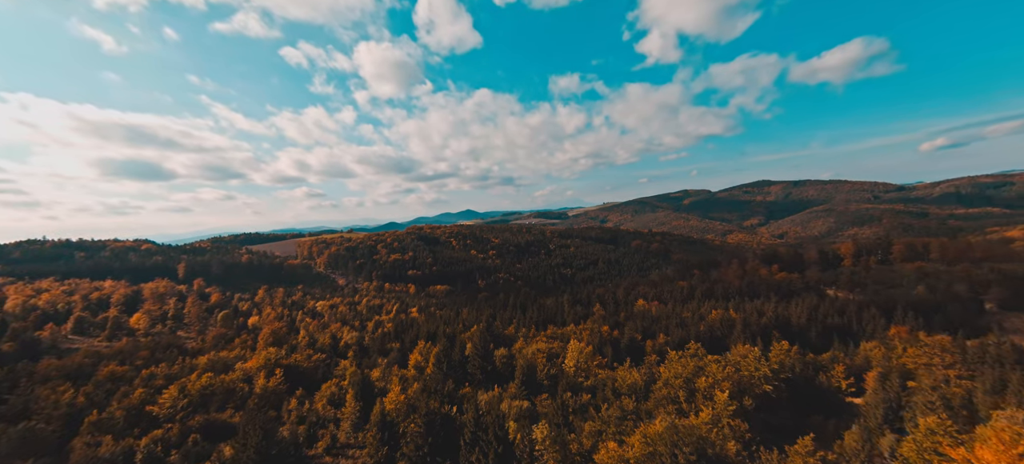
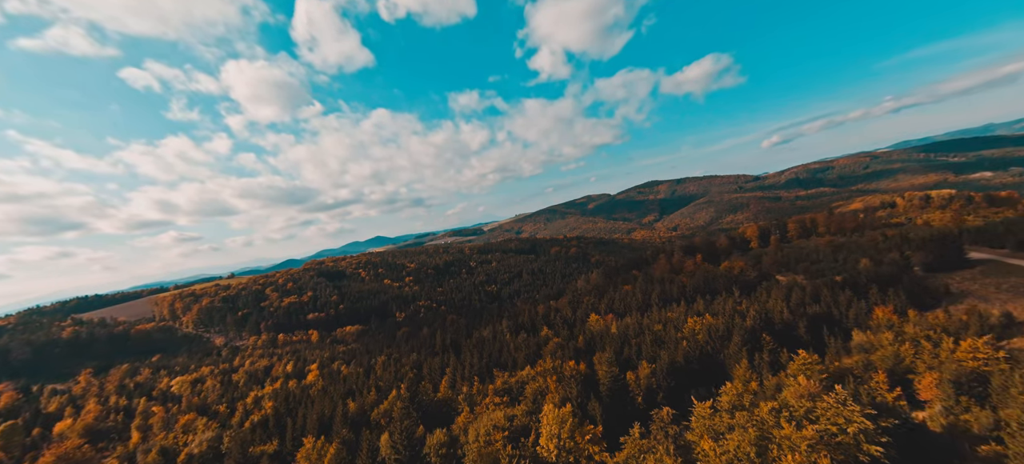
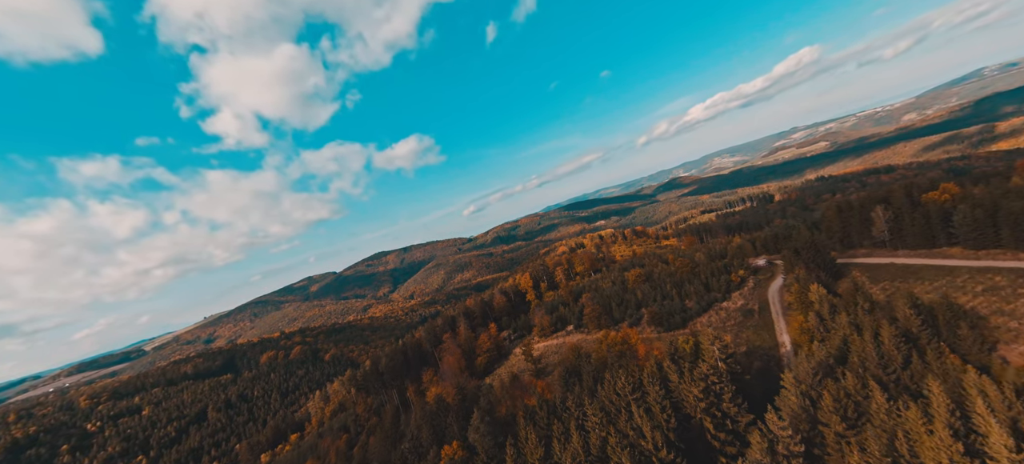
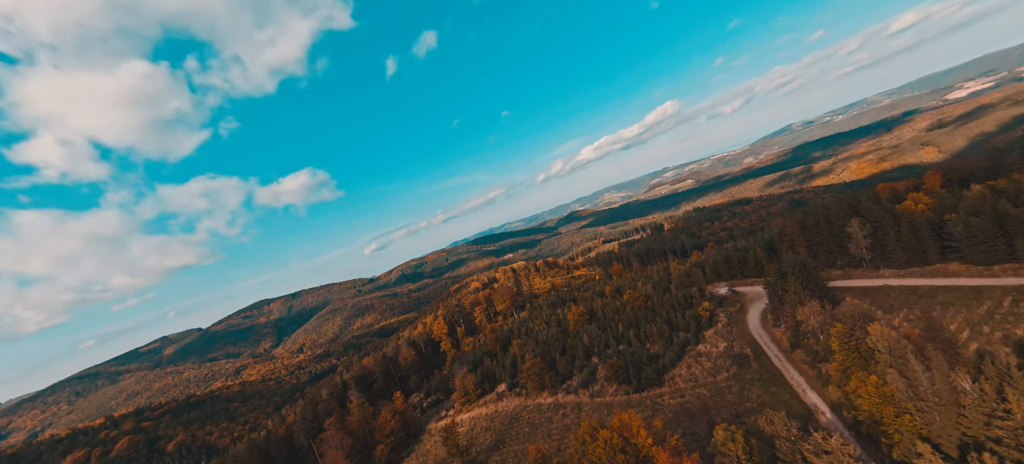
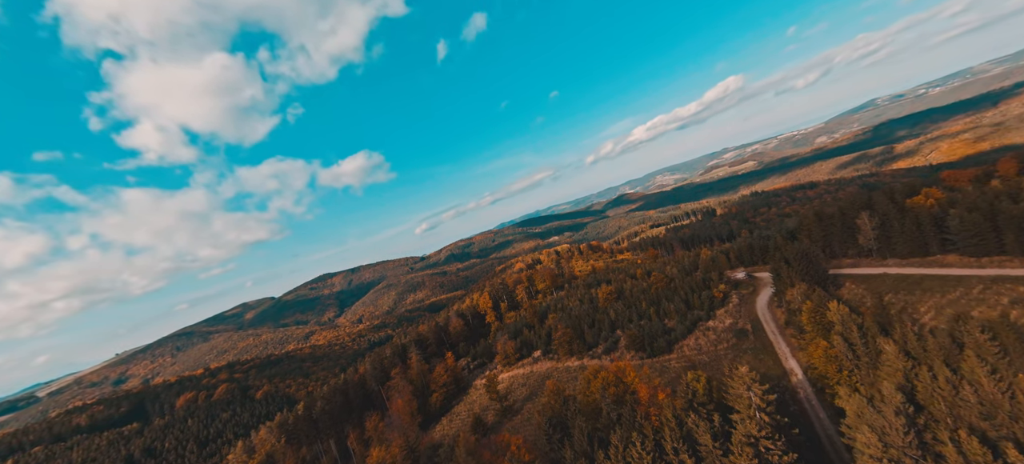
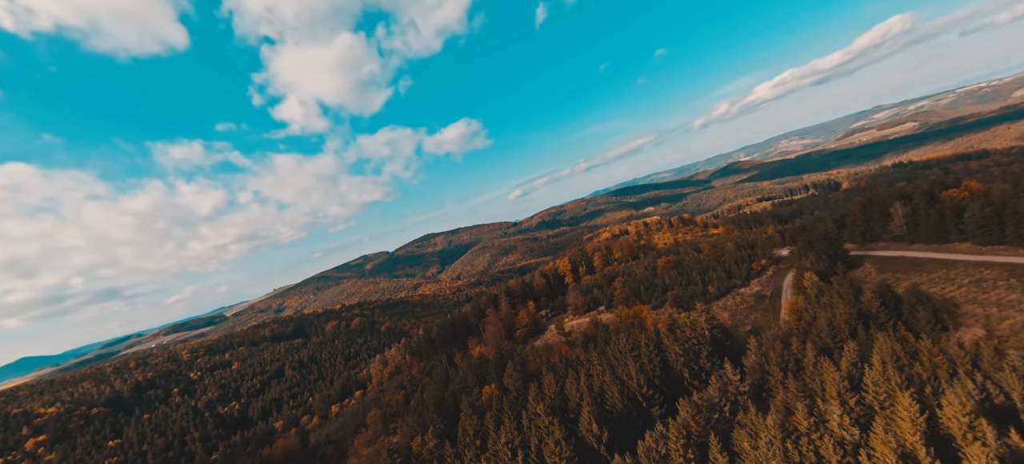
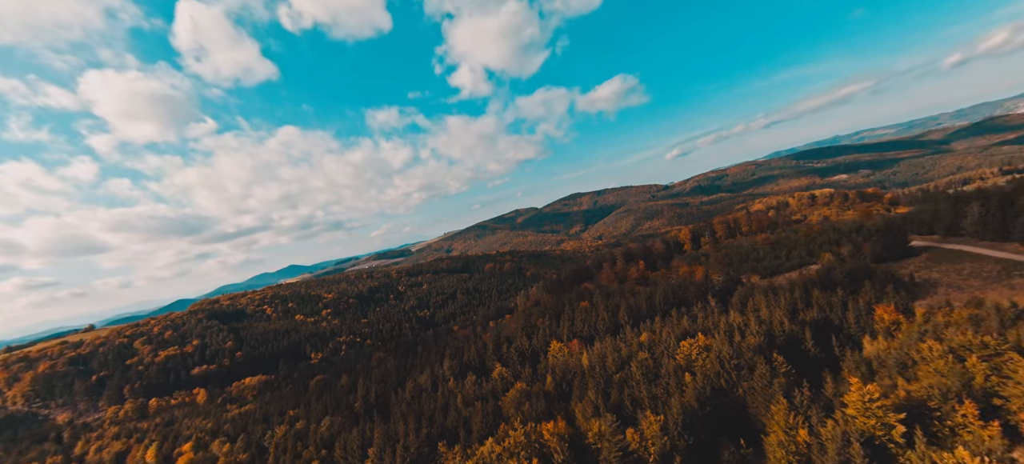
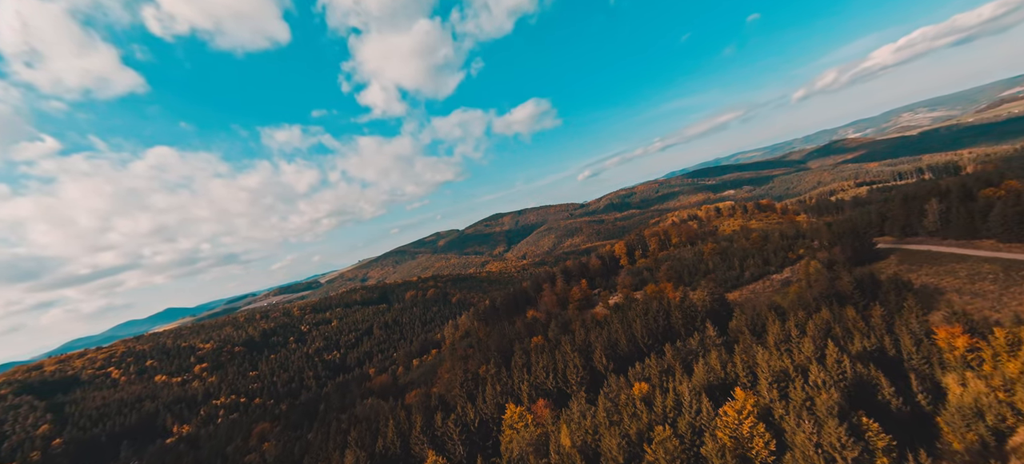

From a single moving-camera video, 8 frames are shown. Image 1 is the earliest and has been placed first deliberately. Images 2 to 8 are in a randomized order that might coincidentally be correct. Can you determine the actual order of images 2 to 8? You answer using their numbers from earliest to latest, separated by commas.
2, 7, 8, 6, 3, 5, 4
